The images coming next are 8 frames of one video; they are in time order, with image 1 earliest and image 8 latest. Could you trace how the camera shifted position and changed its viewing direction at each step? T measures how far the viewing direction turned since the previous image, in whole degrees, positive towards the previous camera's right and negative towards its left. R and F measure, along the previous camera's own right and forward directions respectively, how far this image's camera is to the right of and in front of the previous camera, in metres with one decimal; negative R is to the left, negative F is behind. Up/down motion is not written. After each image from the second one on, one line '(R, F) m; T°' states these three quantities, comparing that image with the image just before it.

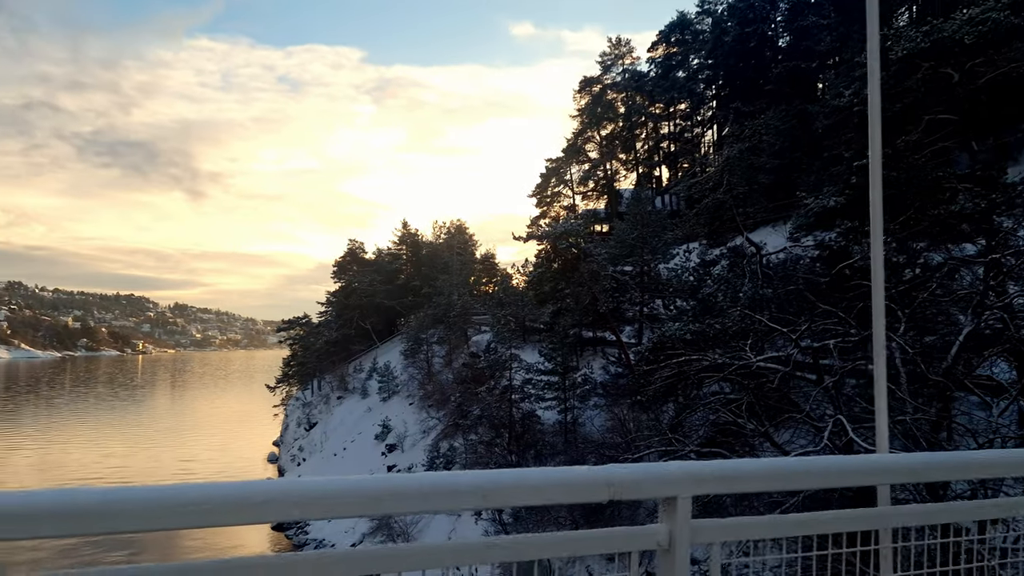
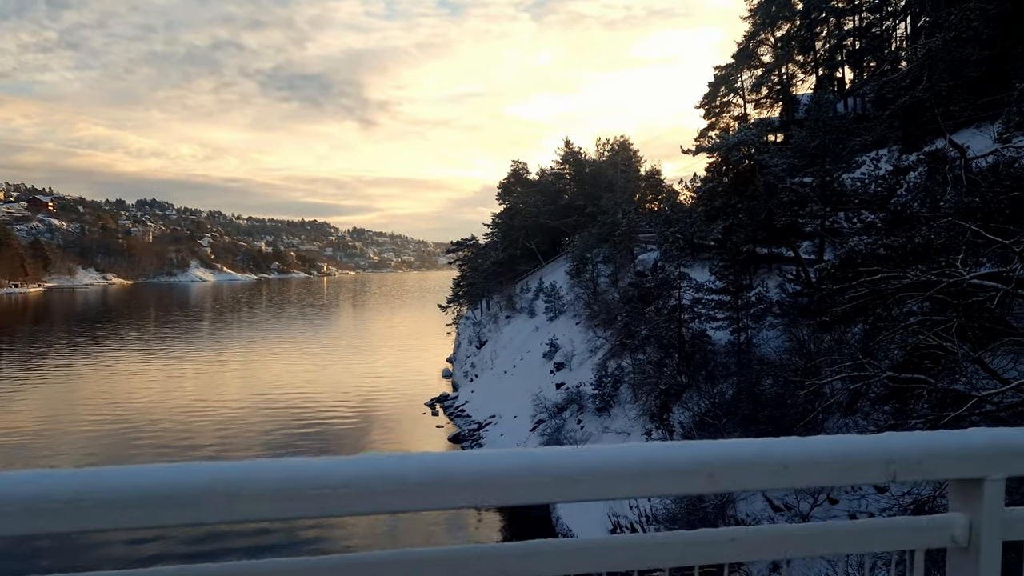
(0.0, +0.2) m; -12°
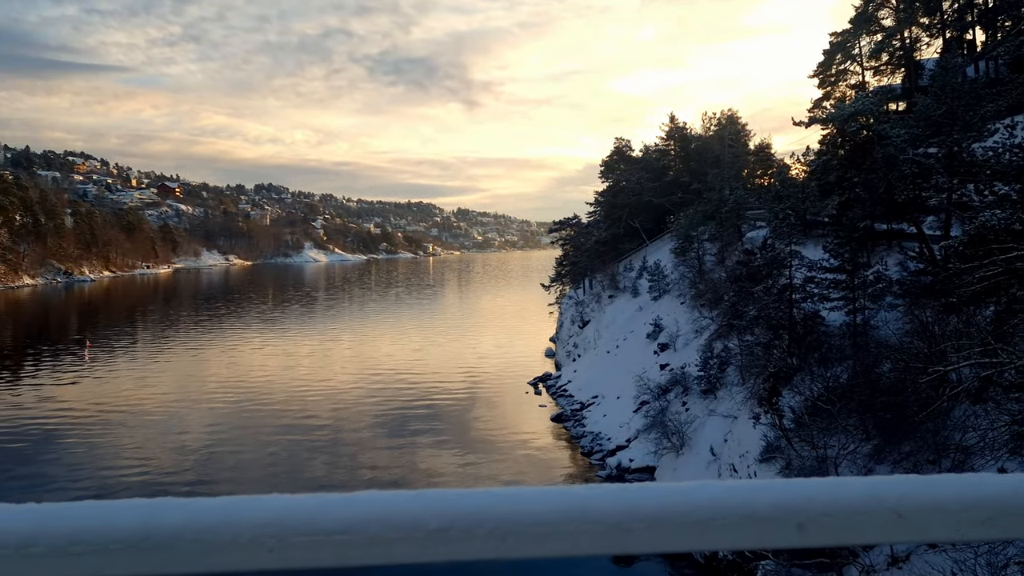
(0.0, +0.1) m; -7°
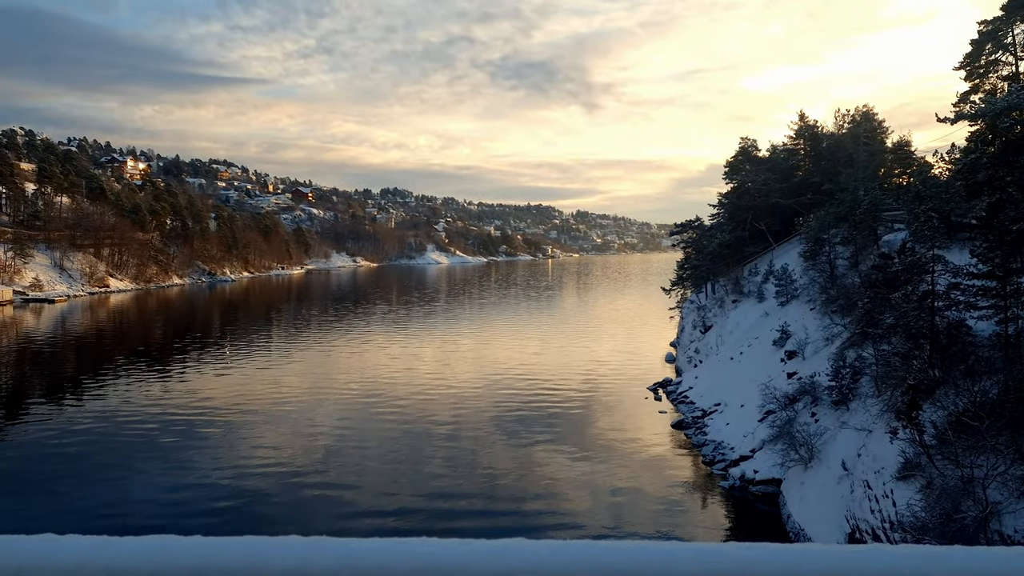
(0.0, 0.0) m; -8°
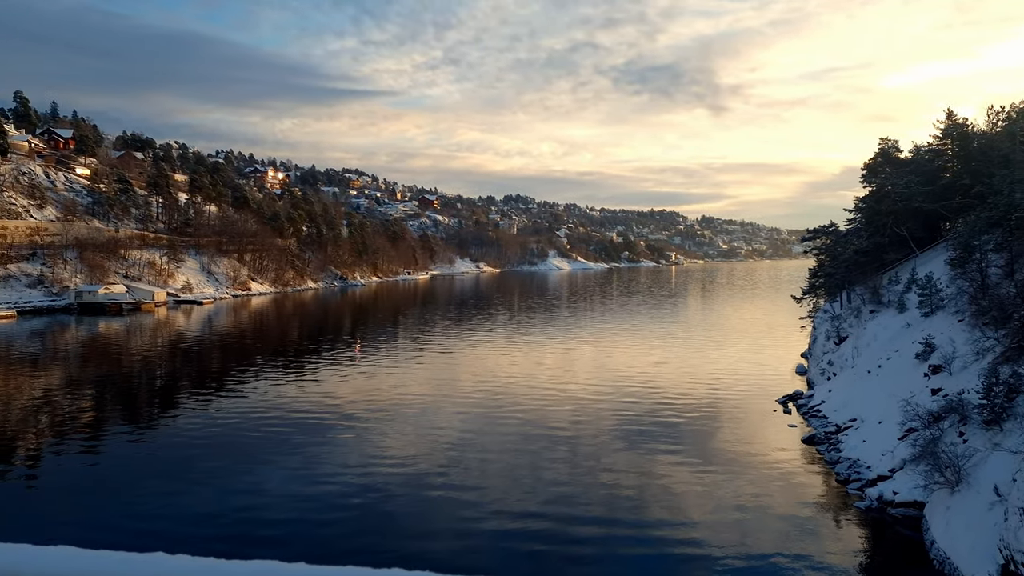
(0.0, 0.0) m; -9°
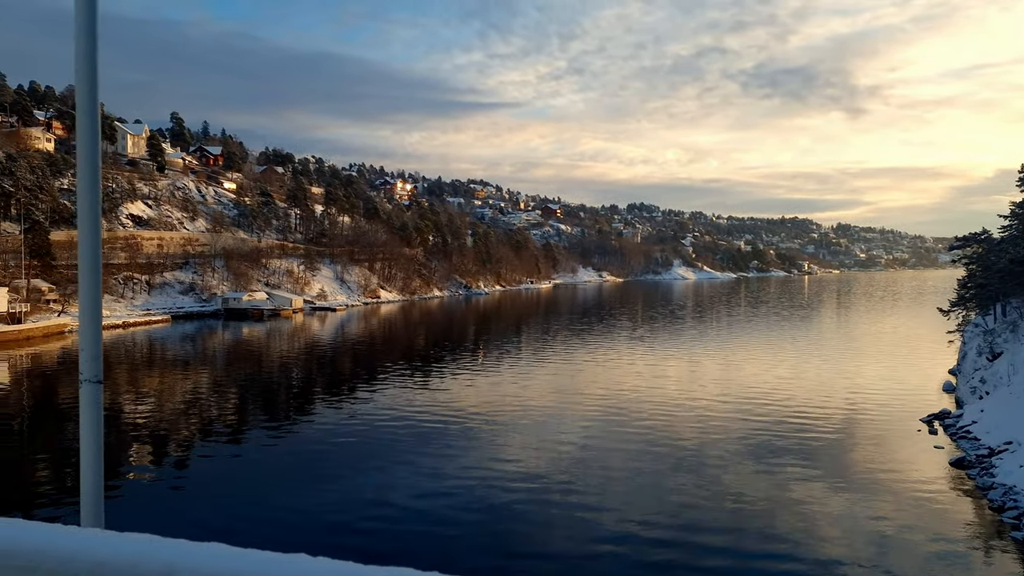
(-0.1, -0.1) m; -9°
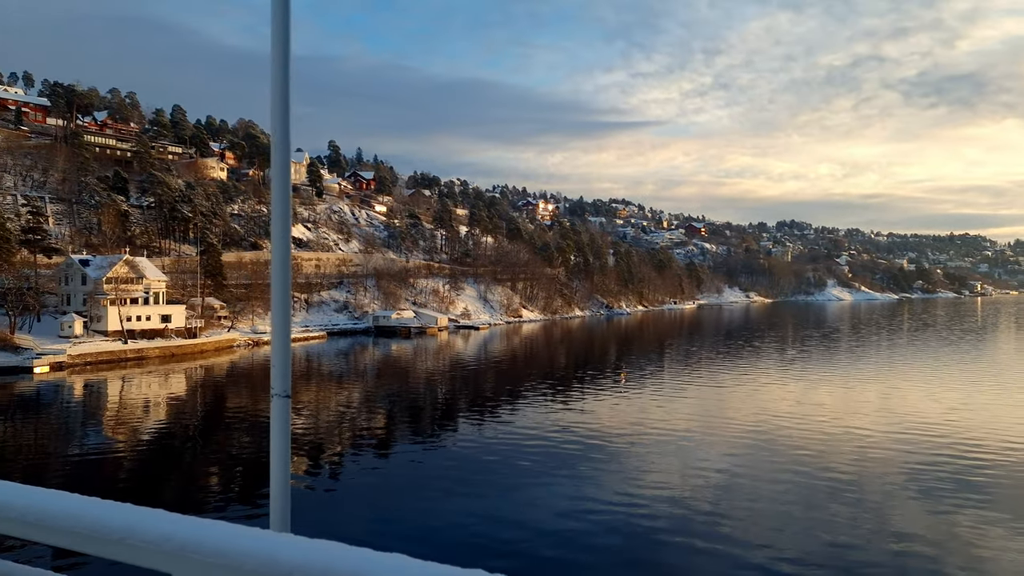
(-0.3, -0.3) m; -10°
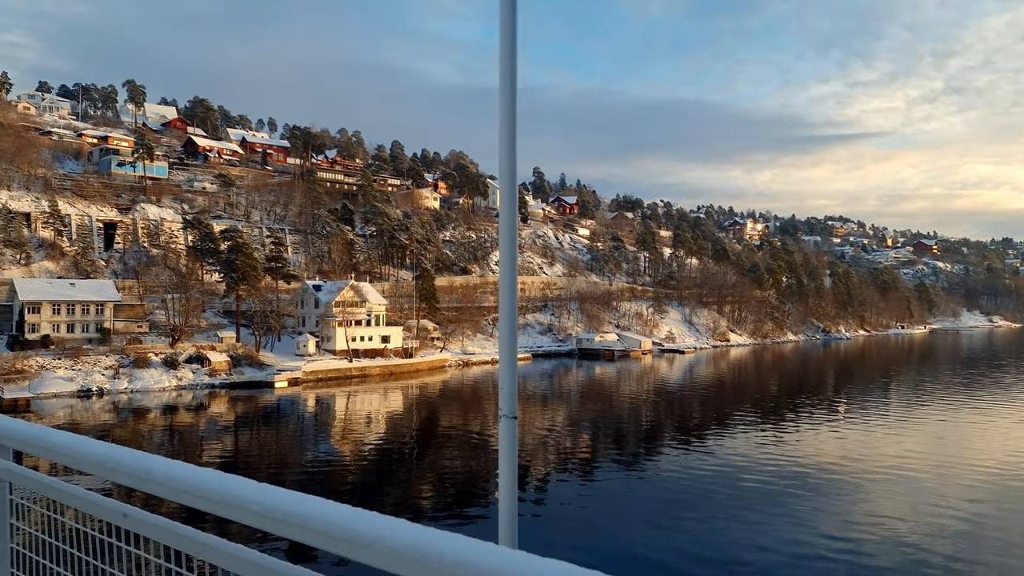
(-0.9, +2.1) m; -14°
